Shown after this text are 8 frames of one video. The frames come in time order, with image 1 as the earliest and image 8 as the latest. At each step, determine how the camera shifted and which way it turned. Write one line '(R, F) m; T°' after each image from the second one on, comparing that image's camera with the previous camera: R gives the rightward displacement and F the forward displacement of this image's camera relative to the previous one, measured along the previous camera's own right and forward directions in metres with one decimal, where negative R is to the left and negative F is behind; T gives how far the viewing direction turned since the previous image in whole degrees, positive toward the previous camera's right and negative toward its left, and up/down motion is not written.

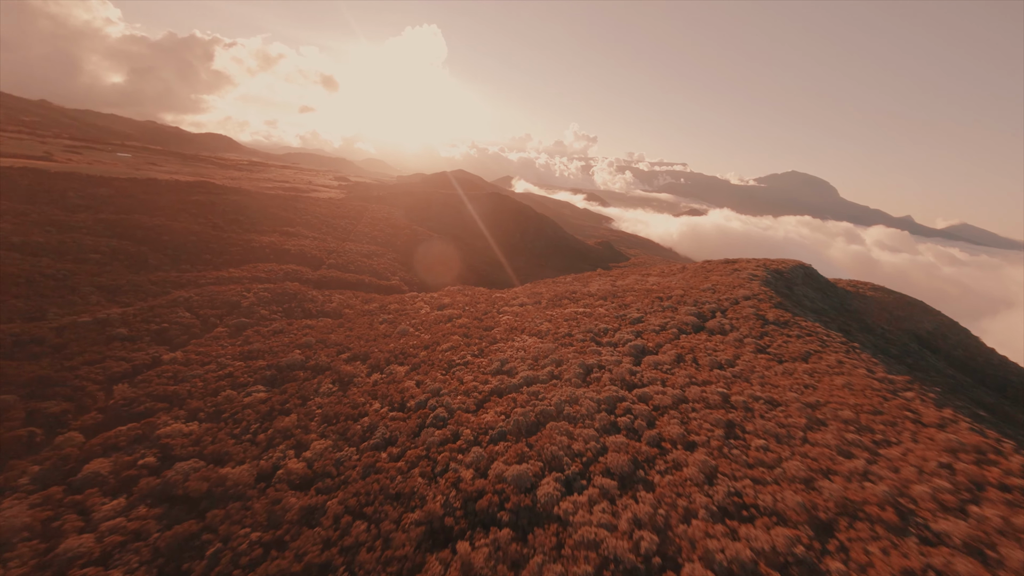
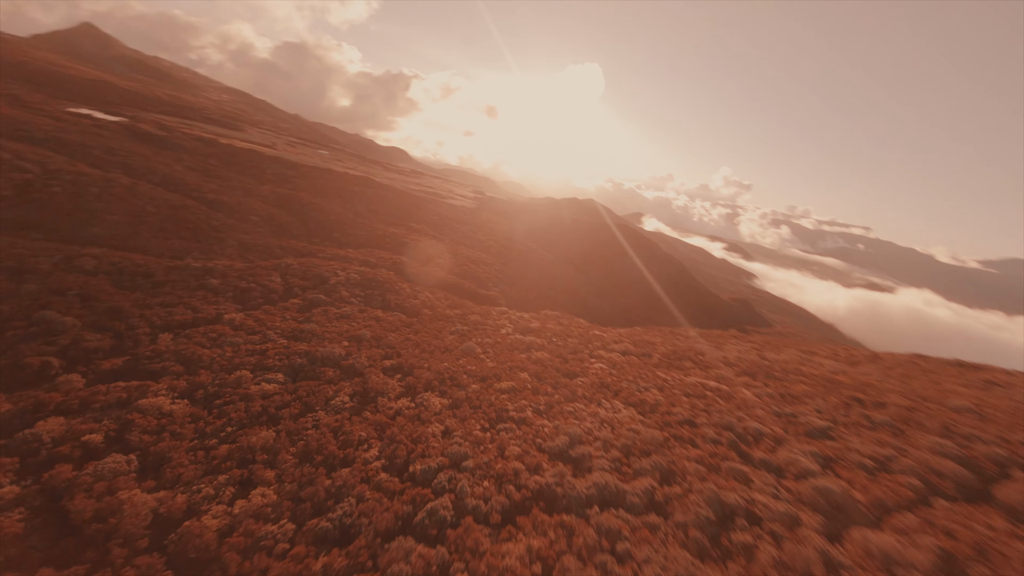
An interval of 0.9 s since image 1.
(+0.4, +9.8) m; -18°
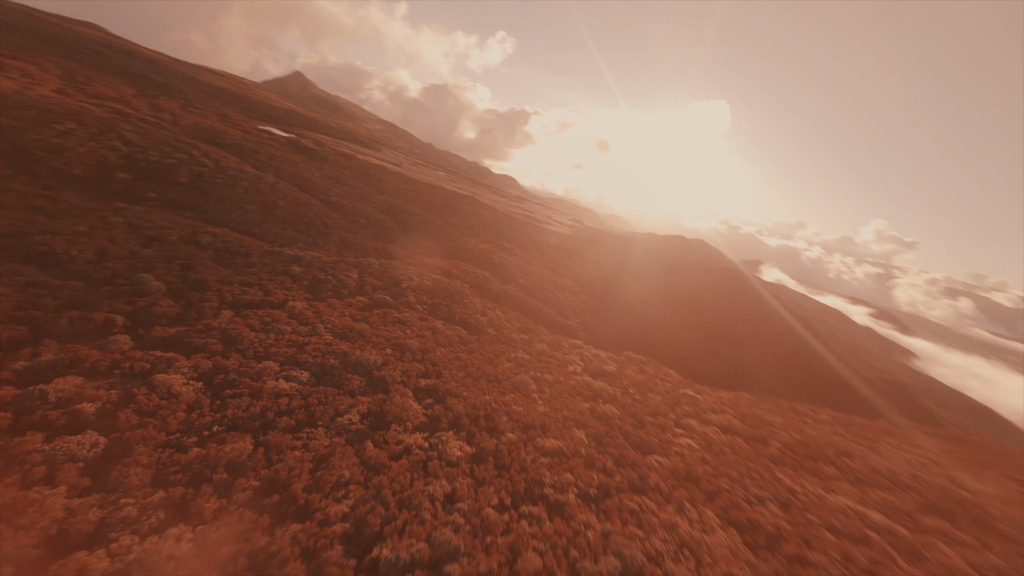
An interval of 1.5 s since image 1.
(+1.2, +5.4) m; -15°
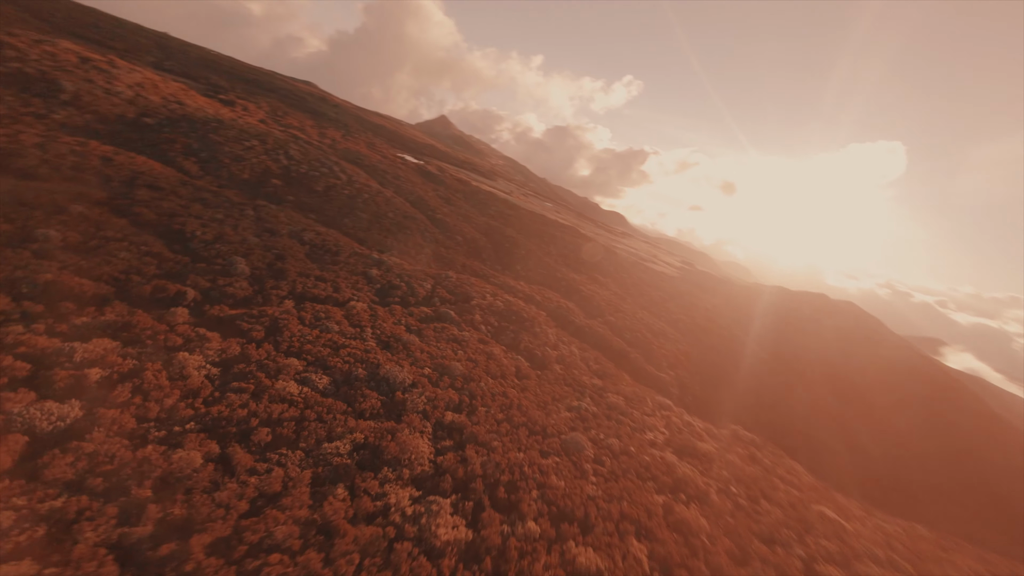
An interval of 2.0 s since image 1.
(+1.8, +5.2) m; -16°
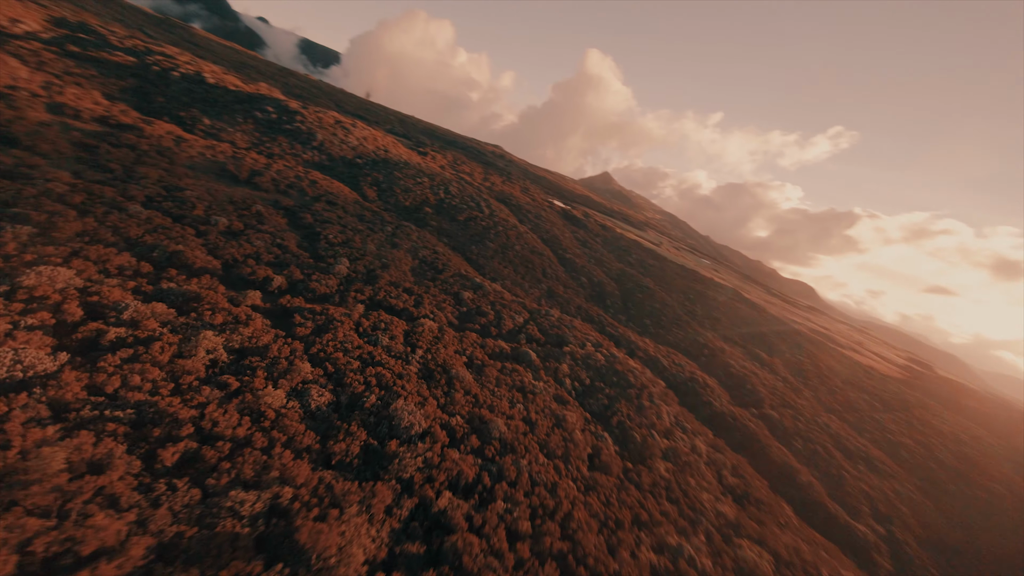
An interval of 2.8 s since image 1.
(+2.8, +7.1) m; -23°
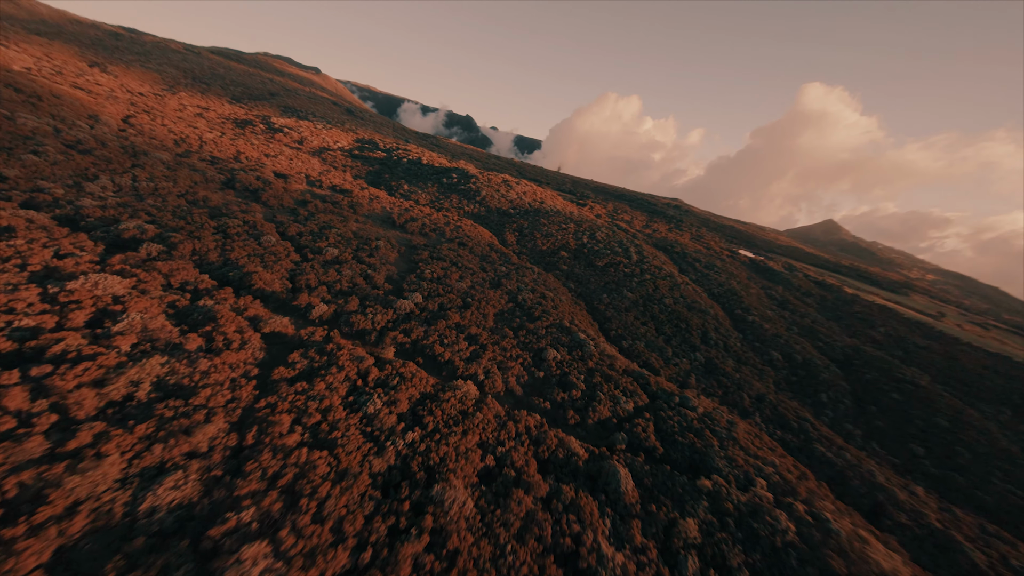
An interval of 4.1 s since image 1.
(+3.8, +10.3) m; -28°
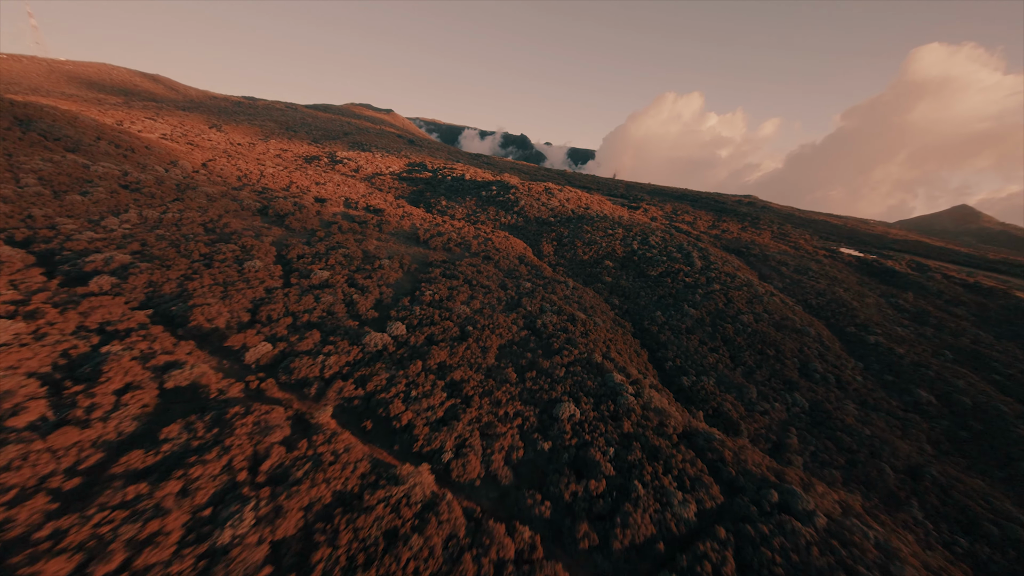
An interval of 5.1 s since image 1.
(+2.9, +6.7) m; -10°
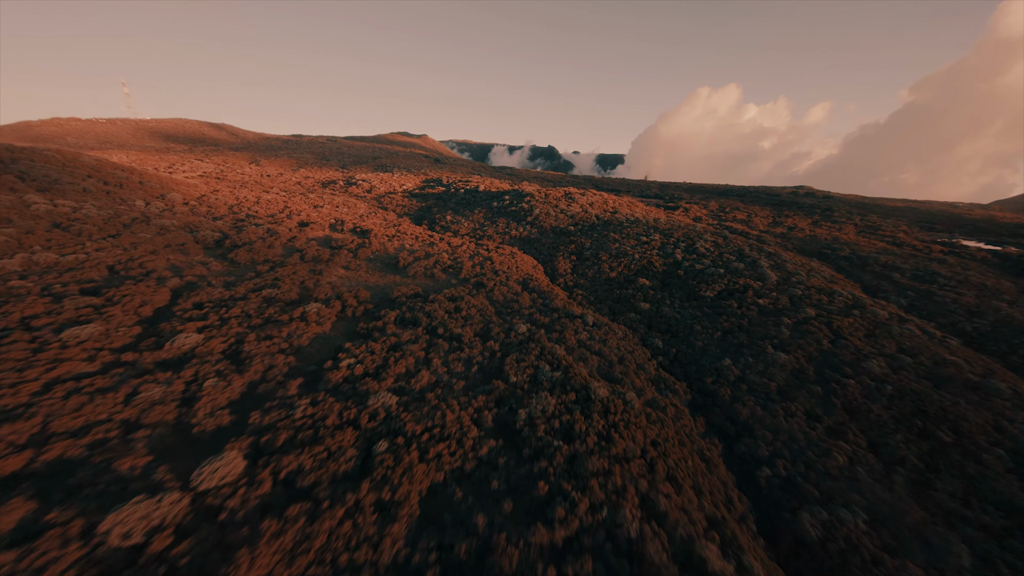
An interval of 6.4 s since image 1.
(+3.2, +10.9) m; -6°
